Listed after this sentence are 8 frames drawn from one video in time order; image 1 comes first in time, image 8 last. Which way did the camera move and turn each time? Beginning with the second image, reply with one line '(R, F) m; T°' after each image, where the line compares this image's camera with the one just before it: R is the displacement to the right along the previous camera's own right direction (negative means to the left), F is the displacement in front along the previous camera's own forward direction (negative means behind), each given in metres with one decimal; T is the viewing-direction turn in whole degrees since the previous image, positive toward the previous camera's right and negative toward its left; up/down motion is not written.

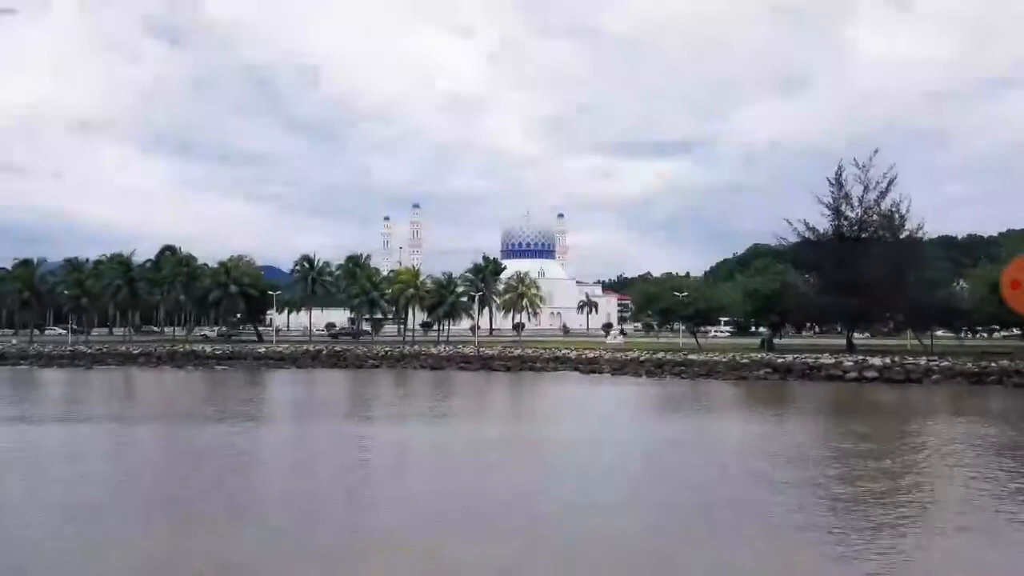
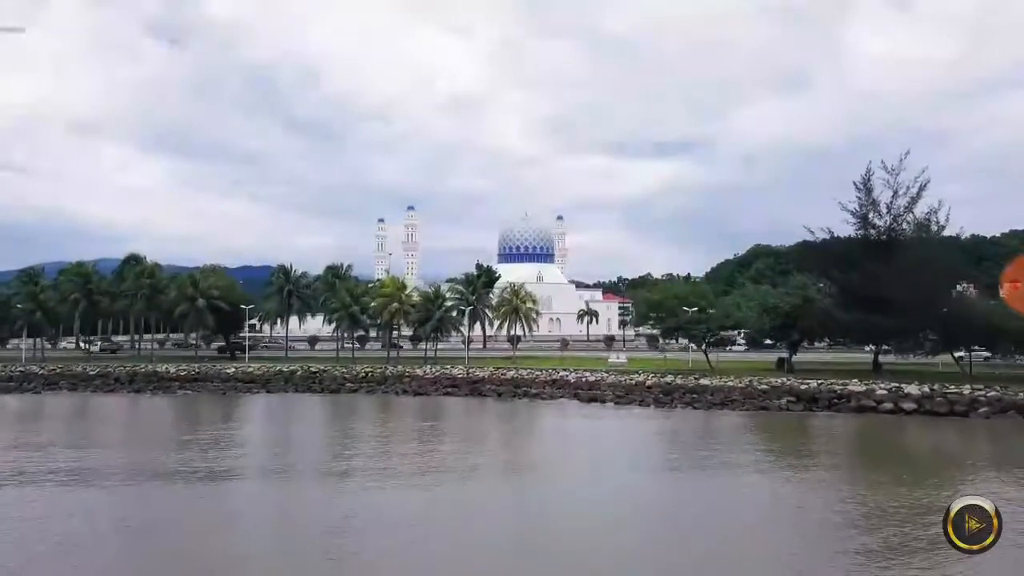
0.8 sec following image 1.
(+0.4, +4.3) m; 0°
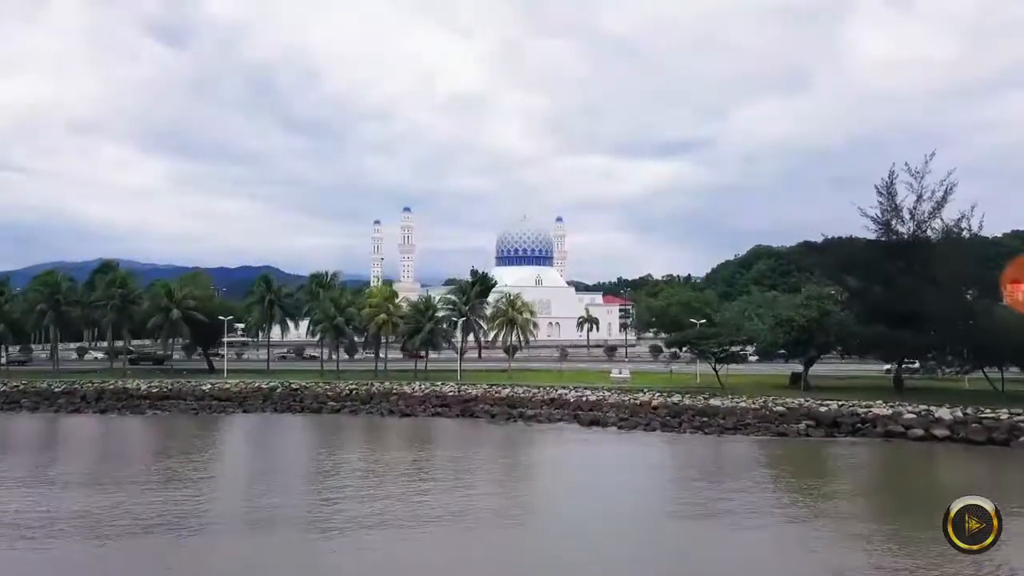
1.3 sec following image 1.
(+0.2, +3.0) m; 0°
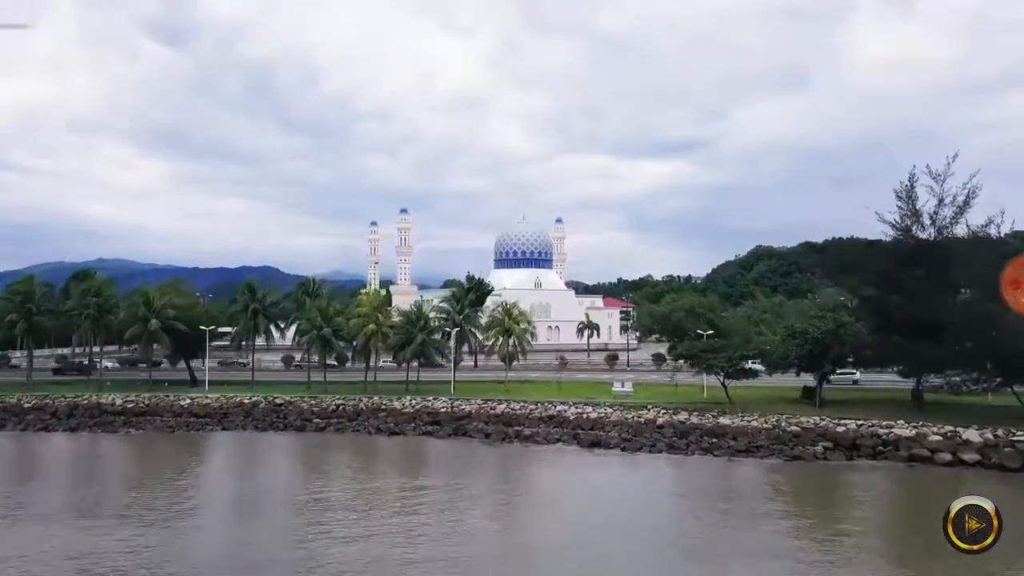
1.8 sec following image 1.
(+0.2, +2.3) m; 0°
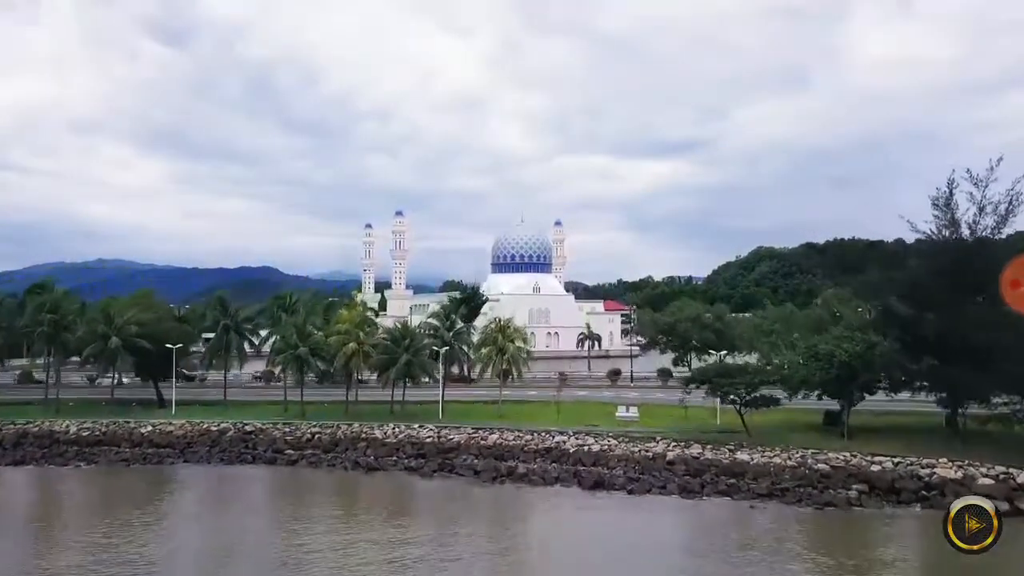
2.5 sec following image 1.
(+0.3, +3.6) m; 0°
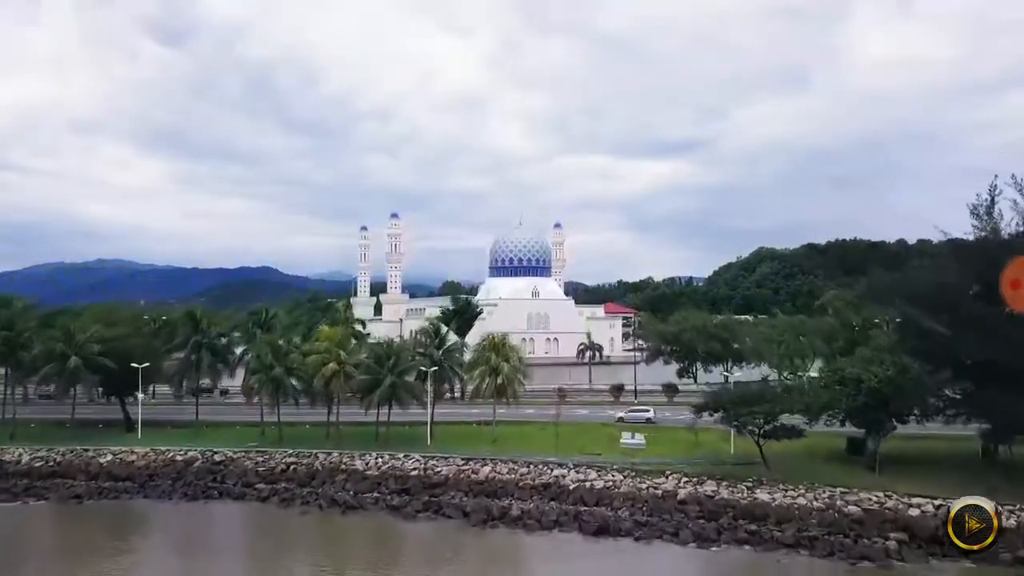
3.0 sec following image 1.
(+0.2, +3.2) m; 0°
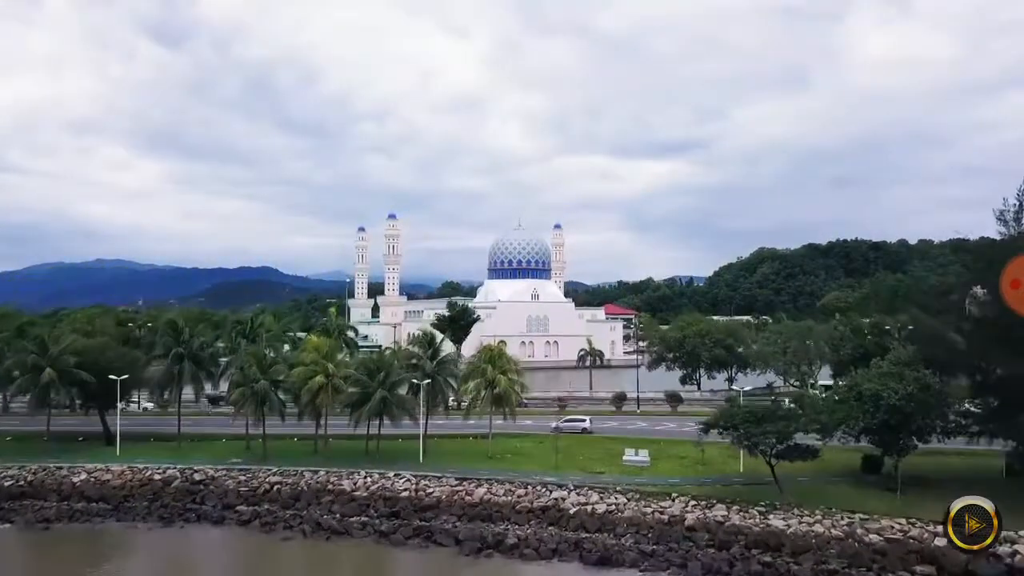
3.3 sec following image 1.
(+0.1, +1.8) m; 0°
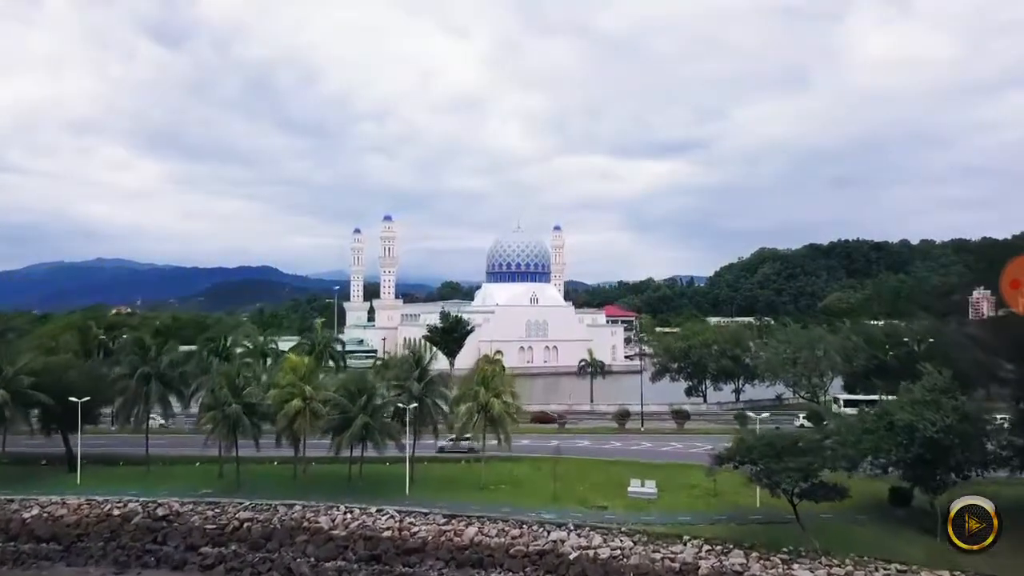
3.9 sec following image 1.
(+0.2, +2.8) m; 0°
